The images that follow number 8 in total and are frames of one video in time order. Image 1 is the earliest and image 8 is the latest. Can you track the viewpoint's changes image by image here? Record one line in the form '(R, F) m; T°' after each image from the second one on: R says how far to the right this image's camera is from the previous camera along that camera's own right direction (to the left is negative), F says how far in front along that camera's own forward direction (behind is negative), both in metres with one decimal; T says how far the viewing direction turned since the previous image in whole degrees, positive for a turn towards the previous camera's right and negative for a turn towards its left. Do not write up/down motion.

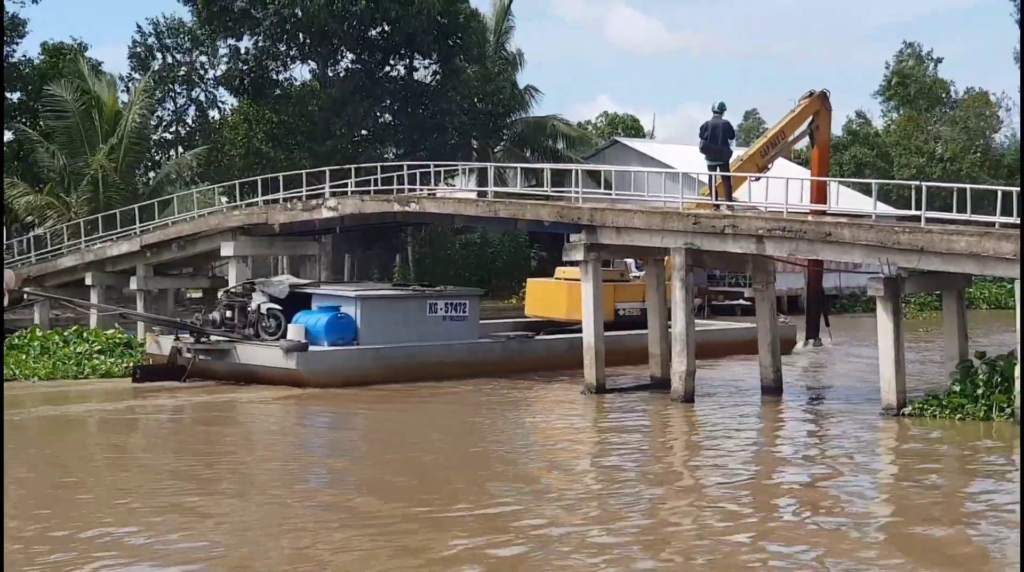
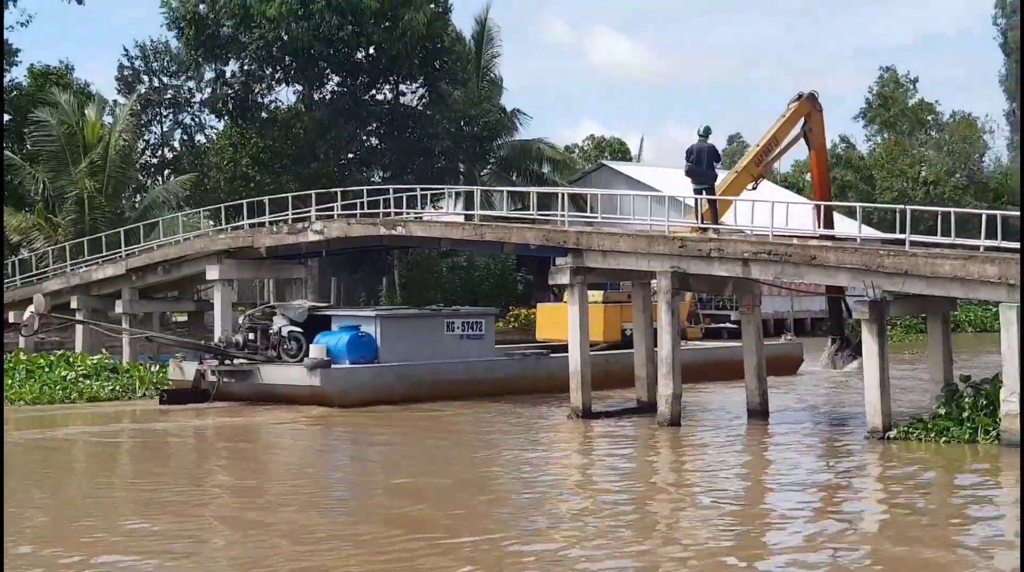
(0.0, 0.0) m; +1°
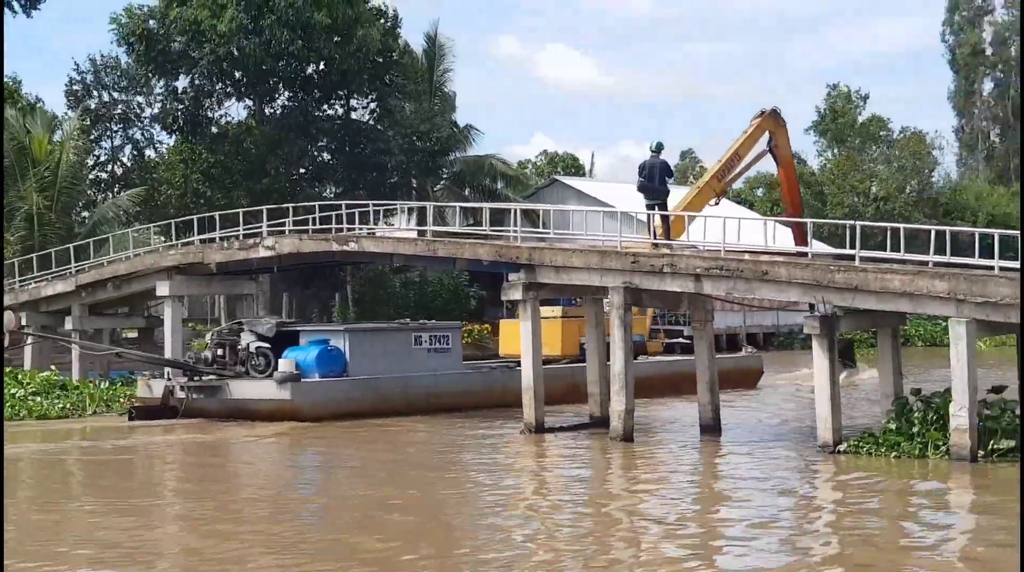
(+0.4, +0.1) m; +2°
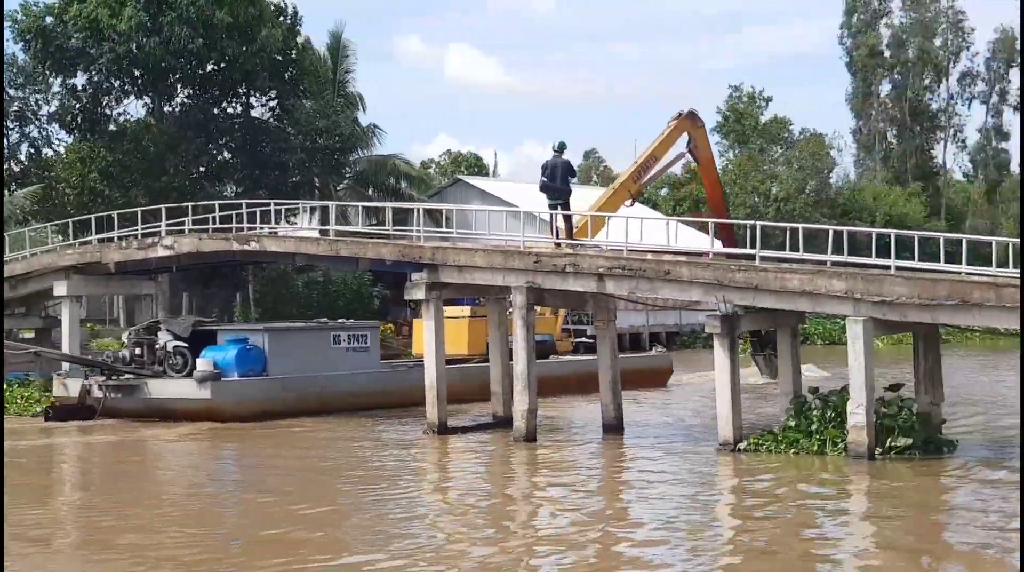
(+1.4, 0.0) m; +3°
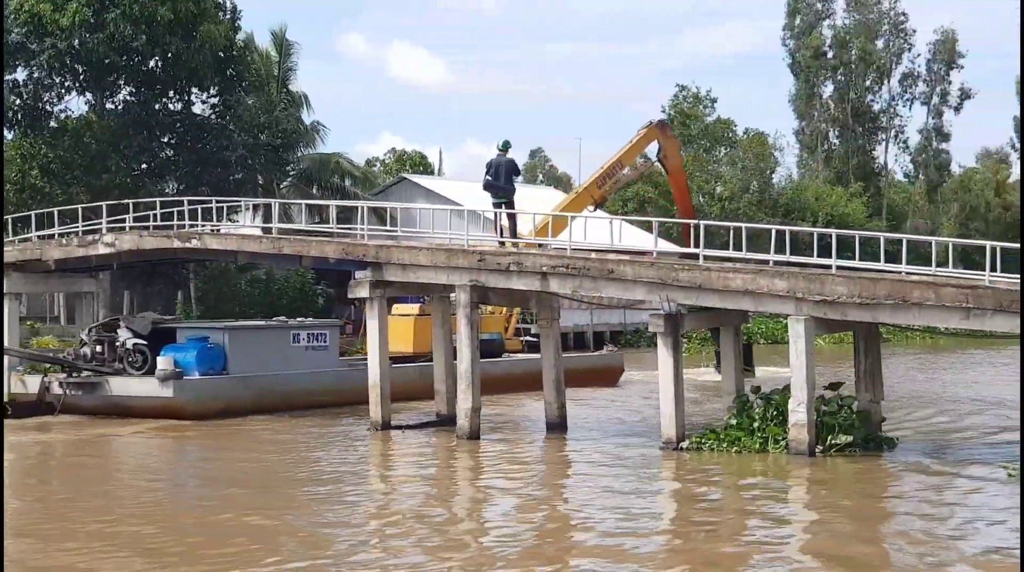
(+0.9, 0.0) m; +2°
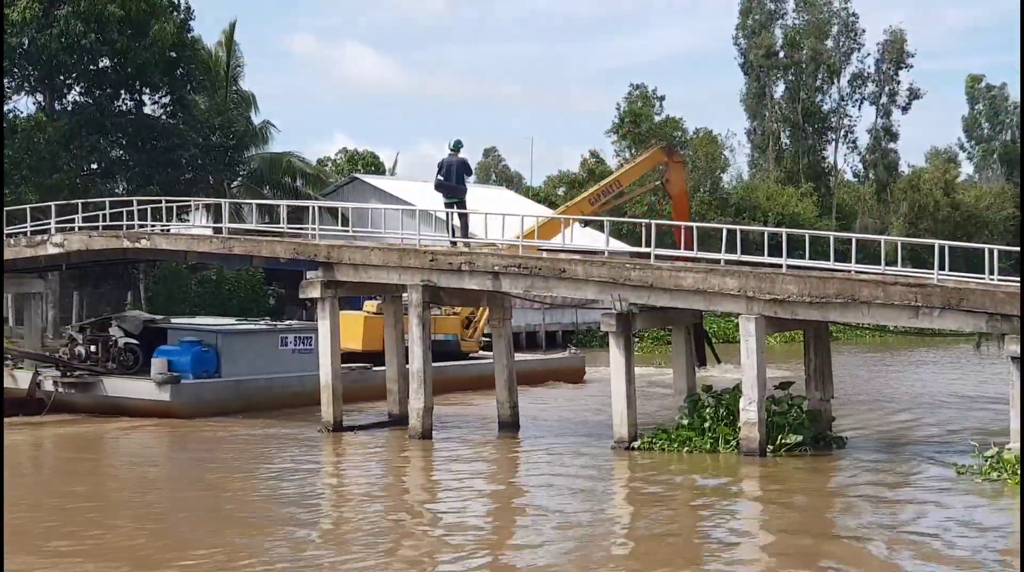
(+0.7, 0.0) m; +1°
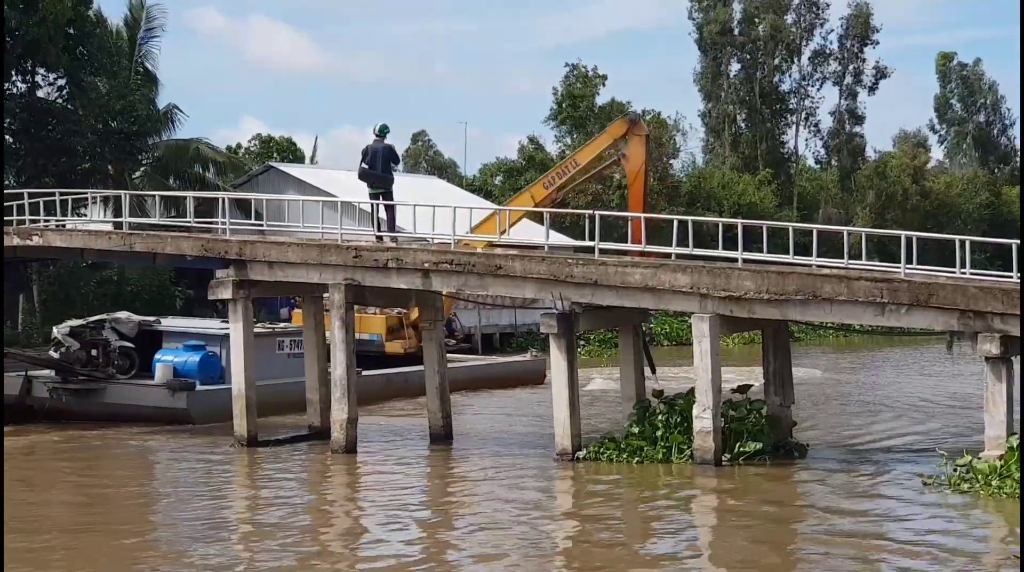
(+1.4, +4.1) m; +1°
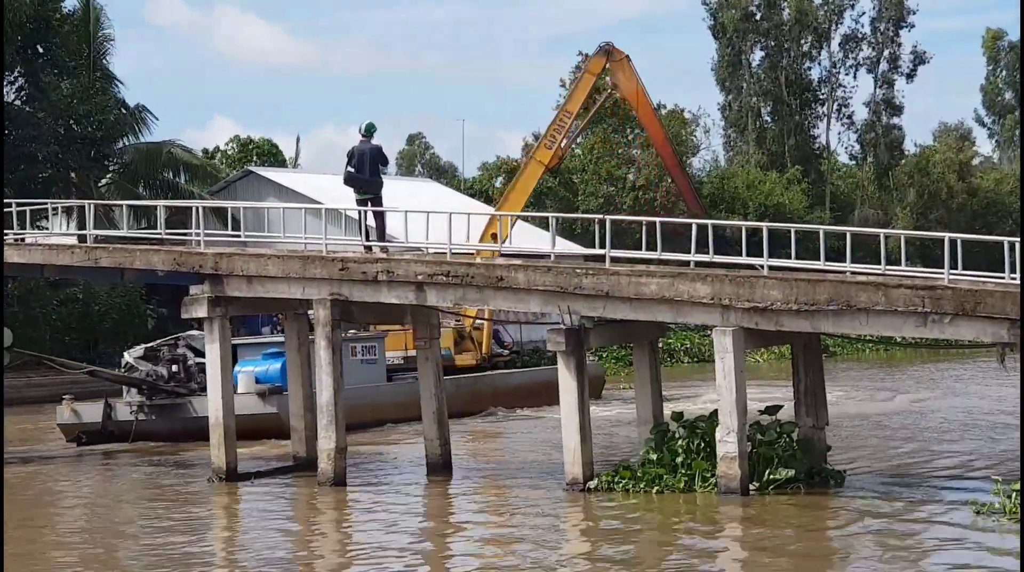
(+0.7, +4.0) m; -1°
